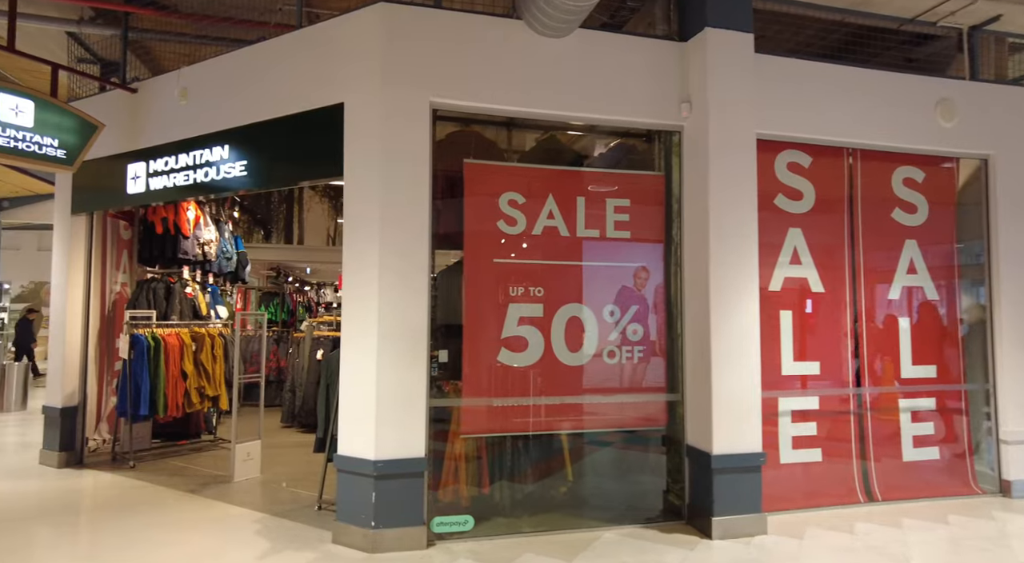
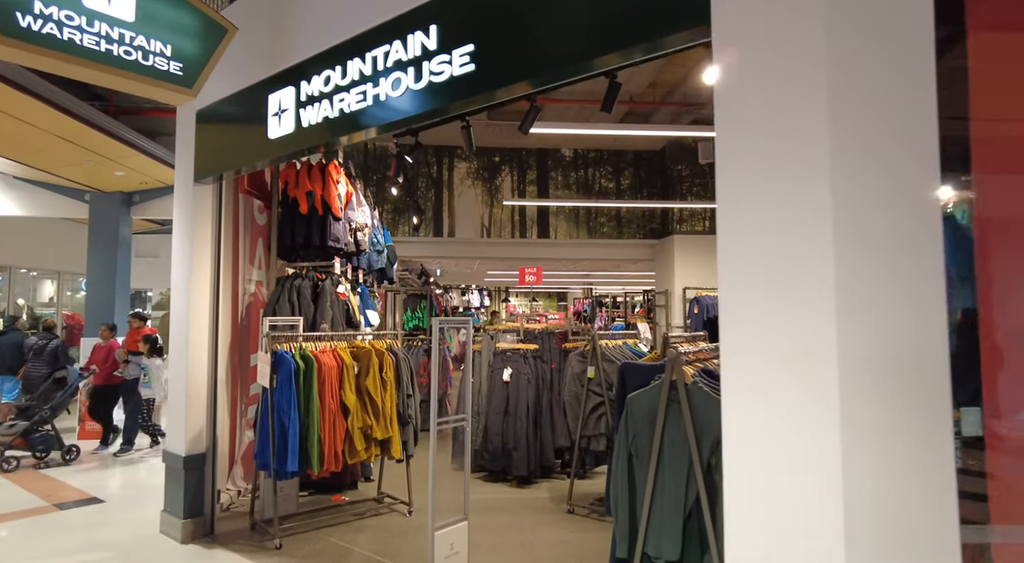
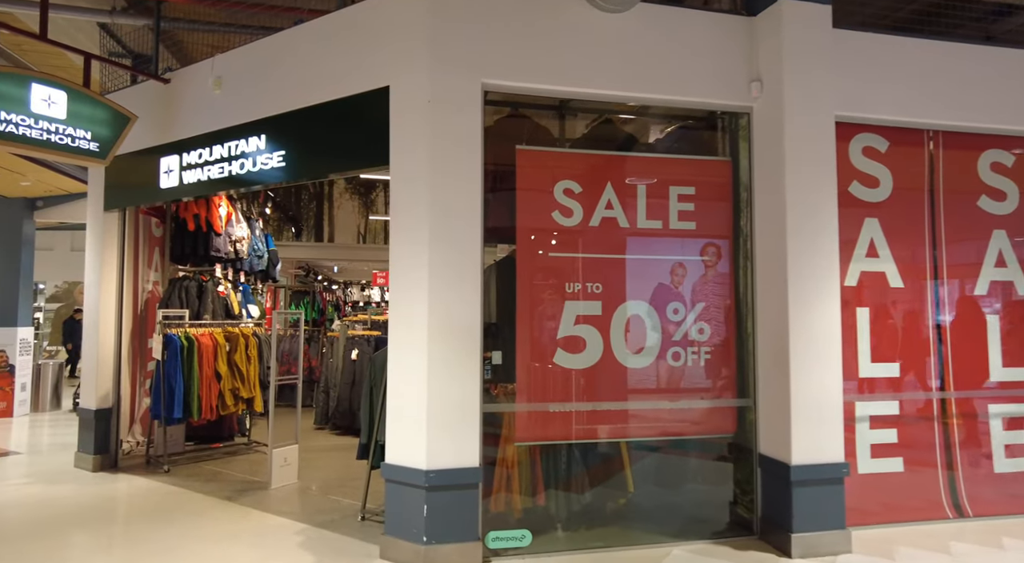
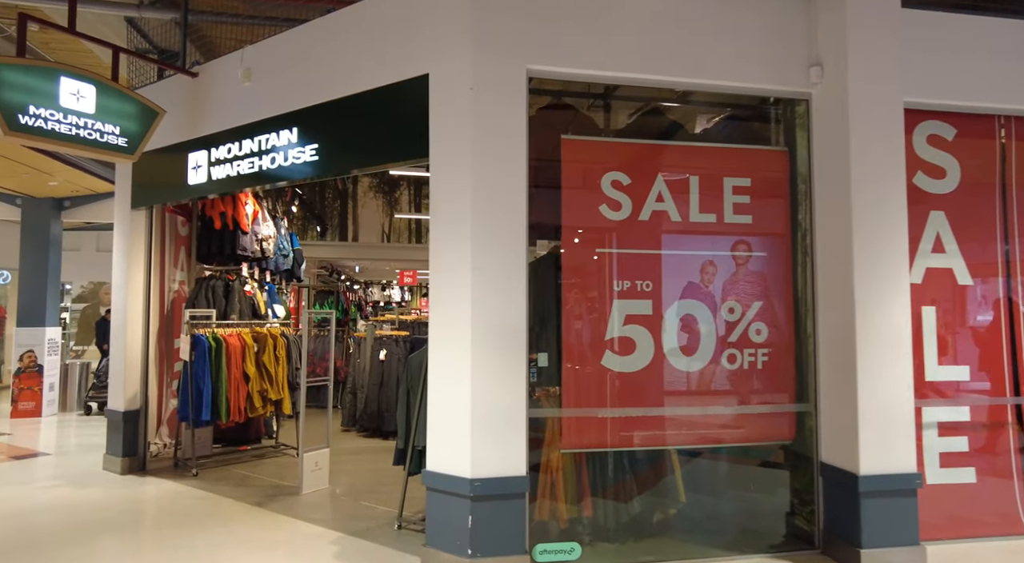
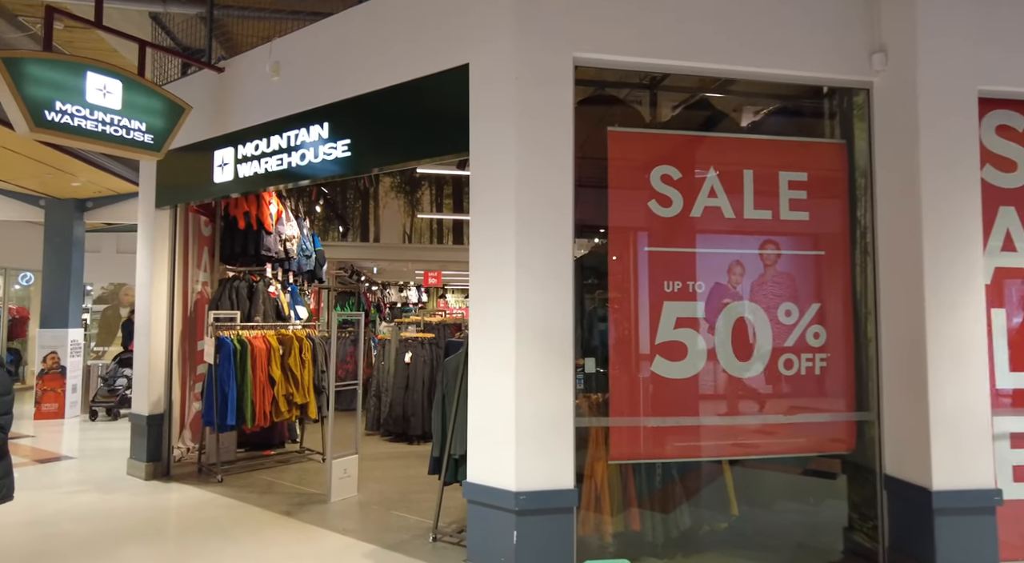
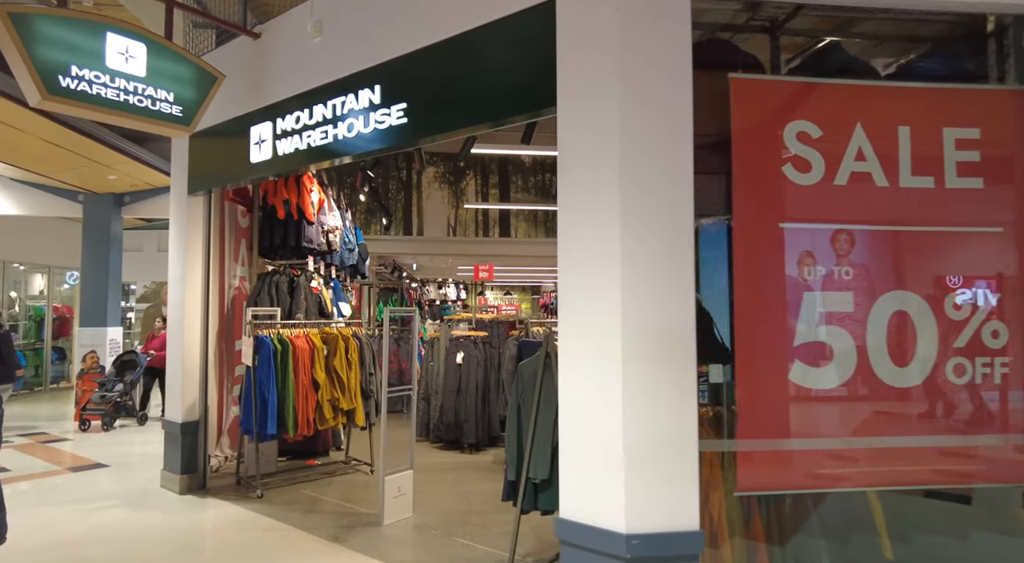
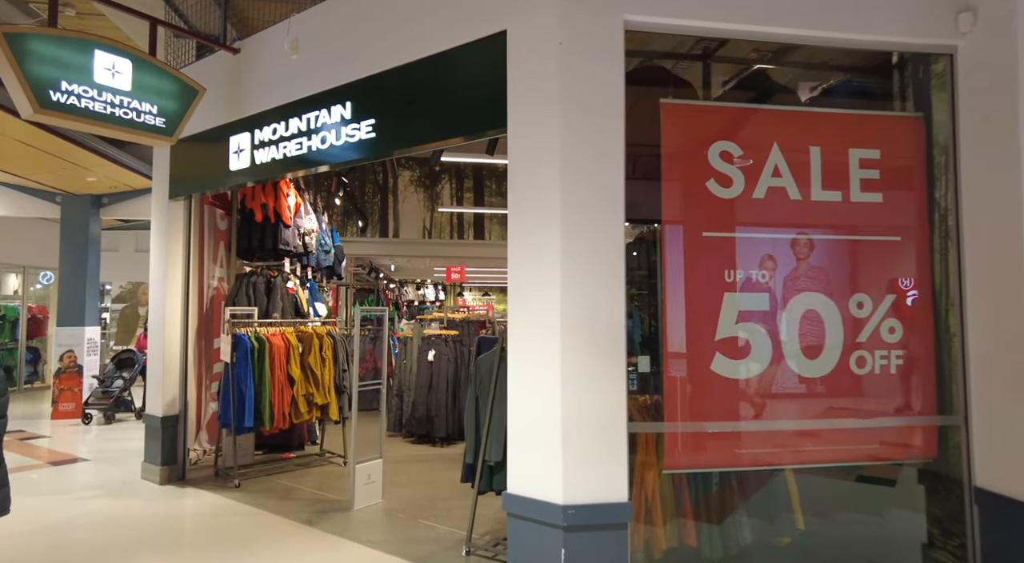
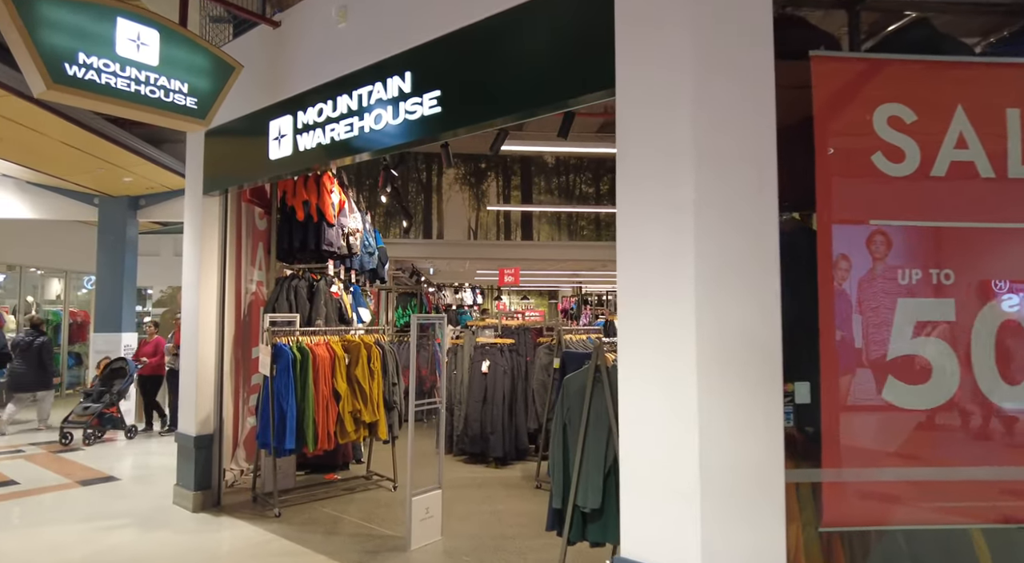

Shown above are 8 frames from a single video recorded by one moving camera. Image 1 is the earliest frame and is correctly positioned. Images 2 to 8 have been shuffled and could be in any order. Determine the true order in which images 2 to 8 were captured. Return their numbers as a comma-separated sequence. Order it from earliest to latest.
3, 4, 5, 7, 6, 8, 2
